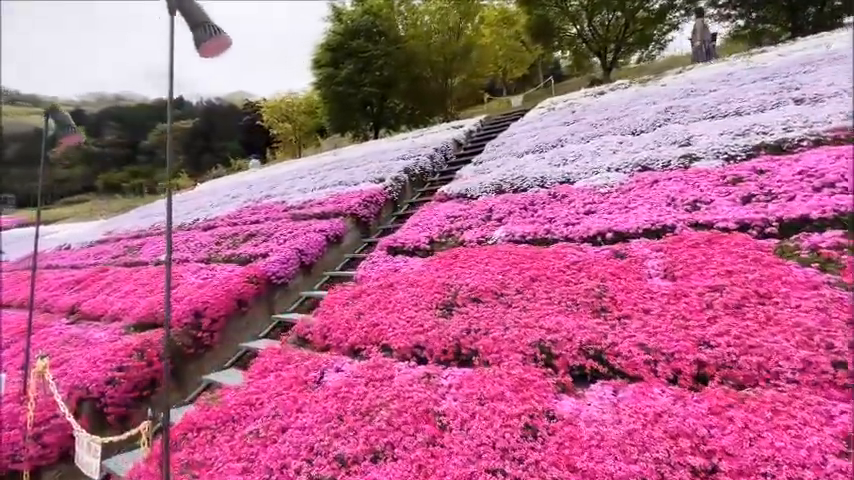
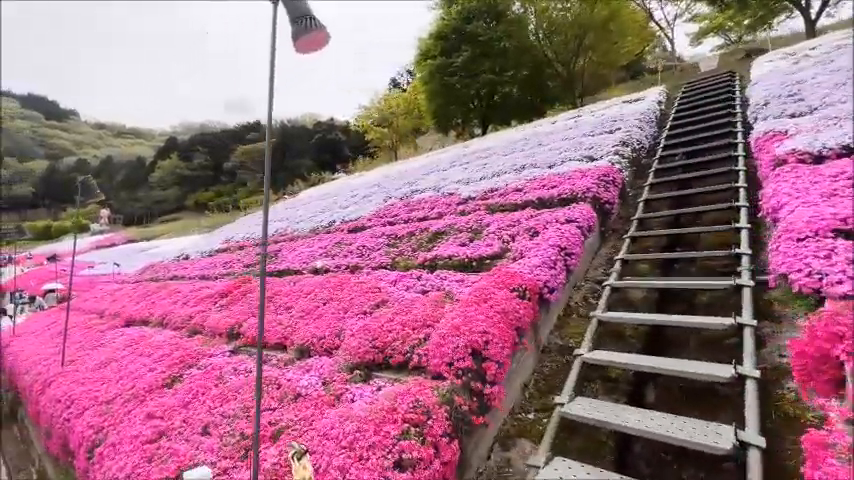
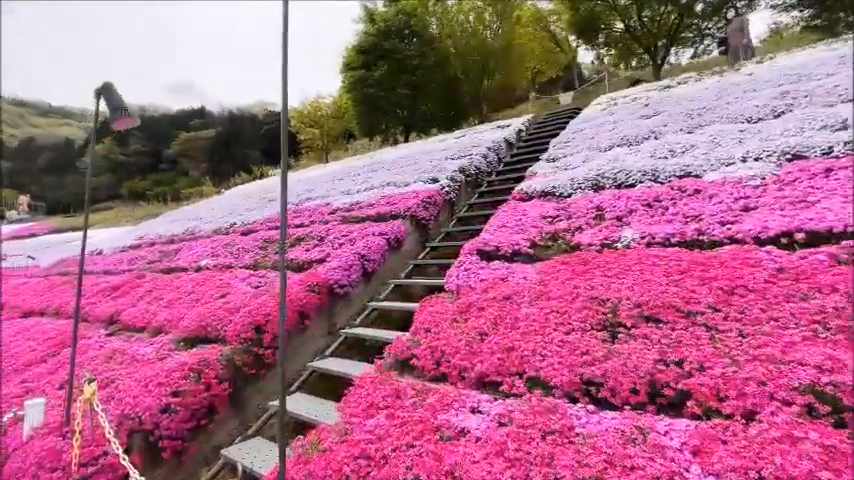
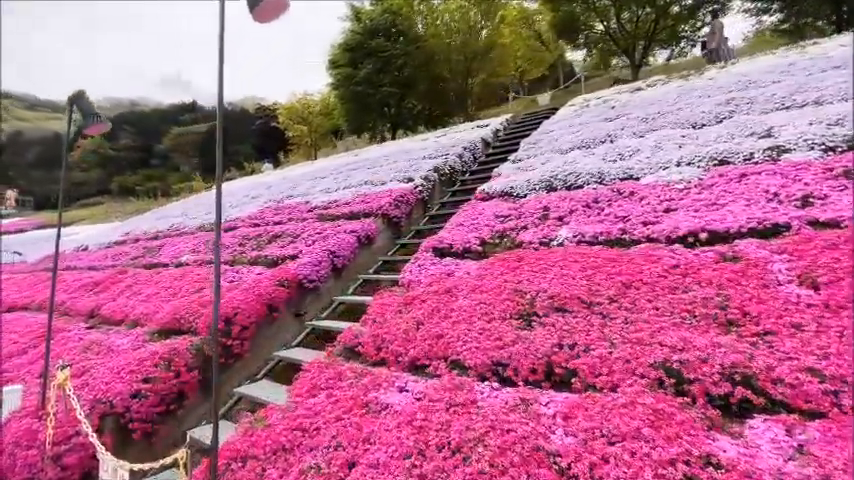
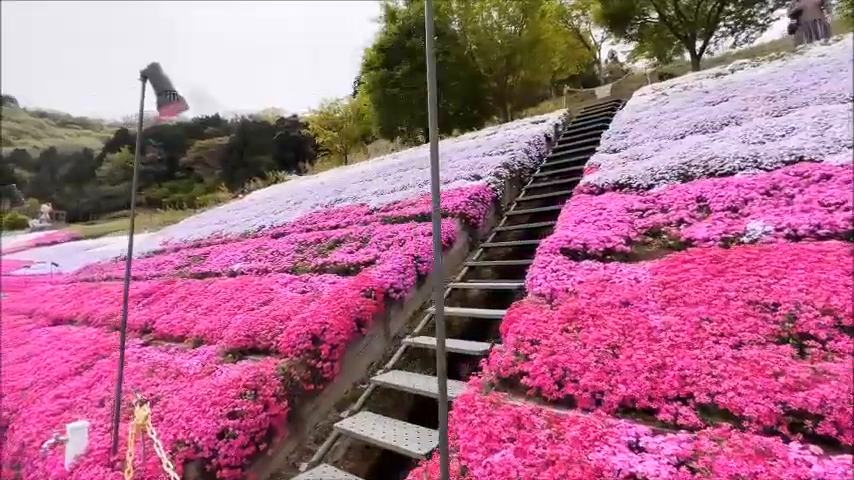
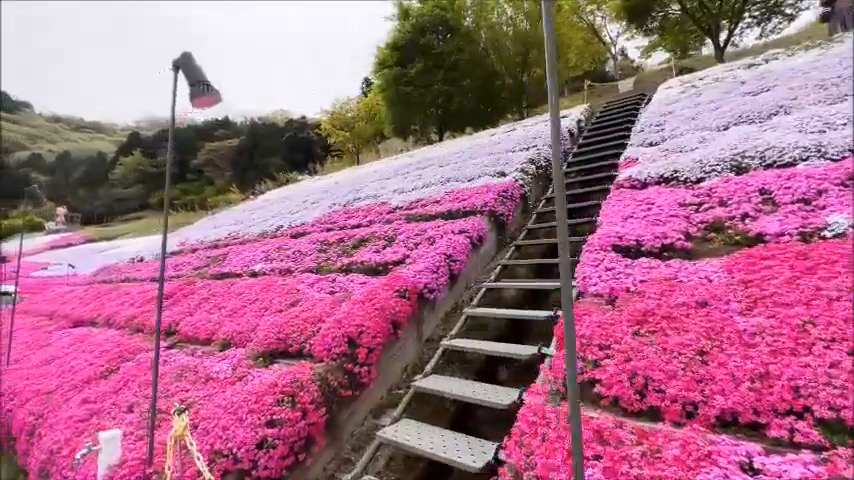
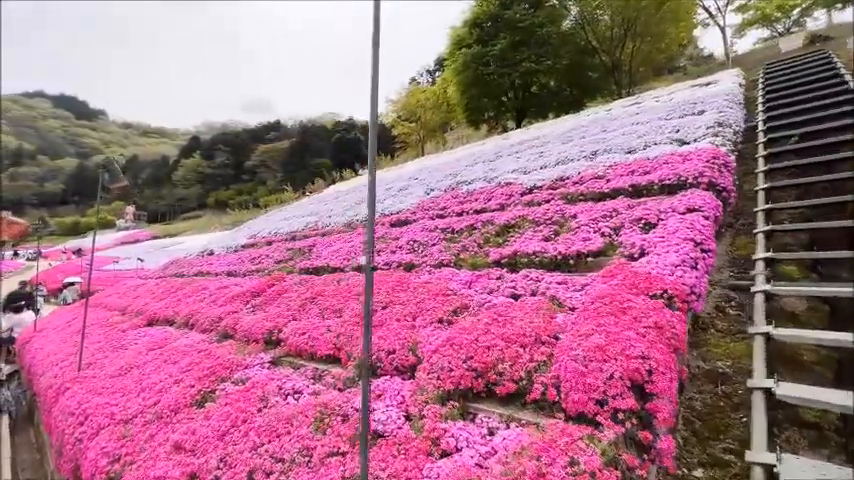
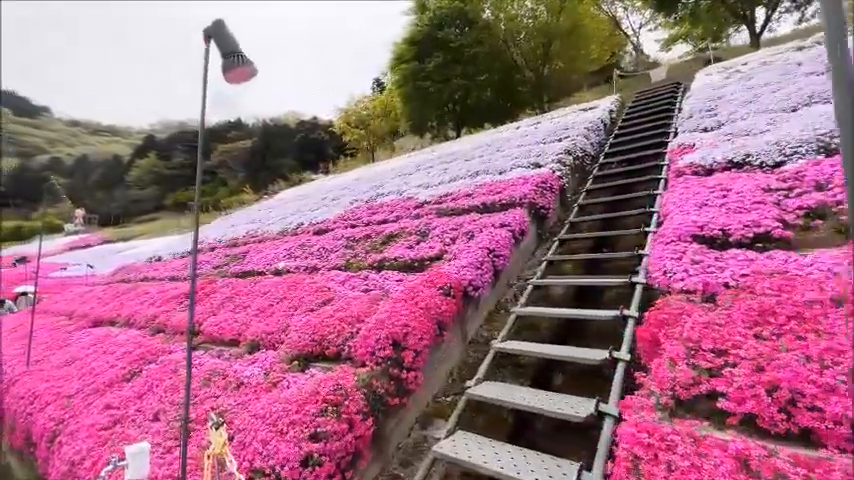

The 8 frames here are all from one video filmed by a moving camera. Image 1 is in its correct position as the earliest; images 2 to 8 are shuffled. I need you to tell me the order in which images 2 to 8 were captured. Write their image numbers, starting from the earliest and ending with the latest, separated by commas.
4, 3, 5, 6, 8, 2, 7
